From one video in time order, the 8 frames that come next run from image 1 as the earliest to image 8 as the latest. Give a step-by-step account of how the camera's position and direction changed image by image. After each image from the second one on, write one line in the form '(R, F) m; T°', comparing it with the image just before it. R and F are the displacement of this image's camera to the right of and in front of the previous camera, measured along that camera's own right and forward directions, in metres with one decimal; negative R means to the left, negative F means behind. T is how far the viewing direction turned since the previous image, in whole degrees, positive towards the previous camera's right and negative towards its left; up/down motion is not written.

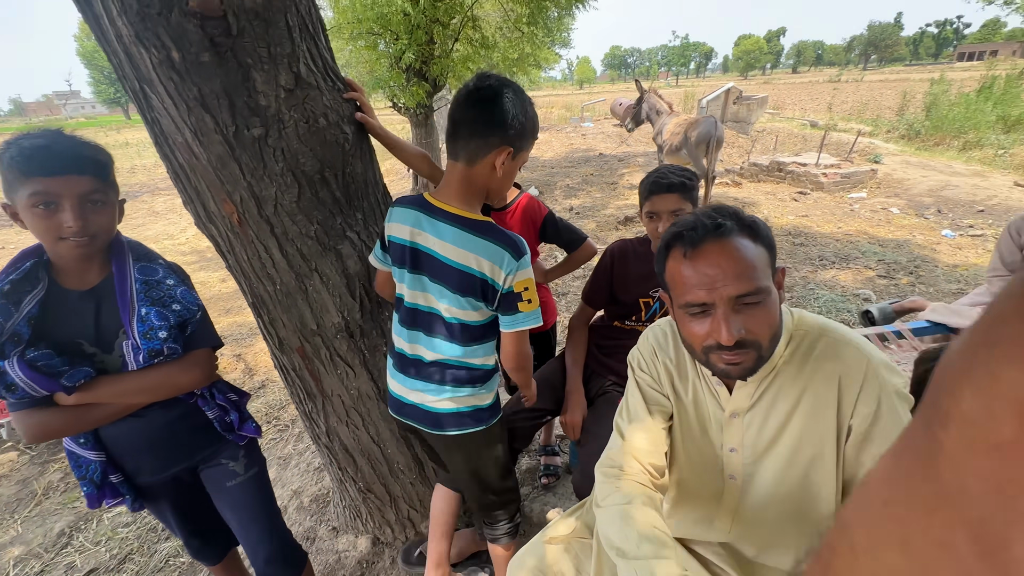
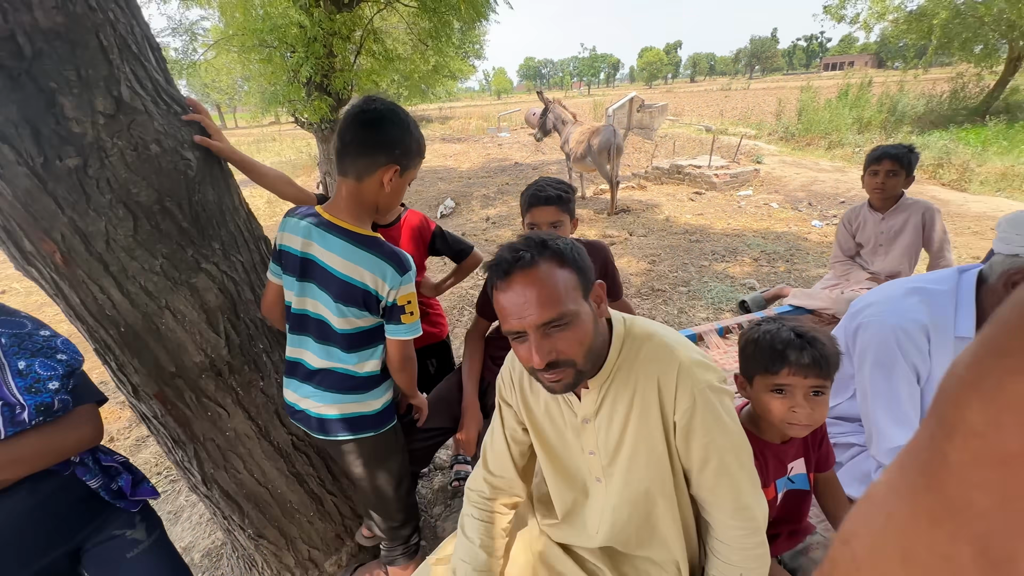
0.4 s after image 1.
(+0.1, 0.0) m; +9°
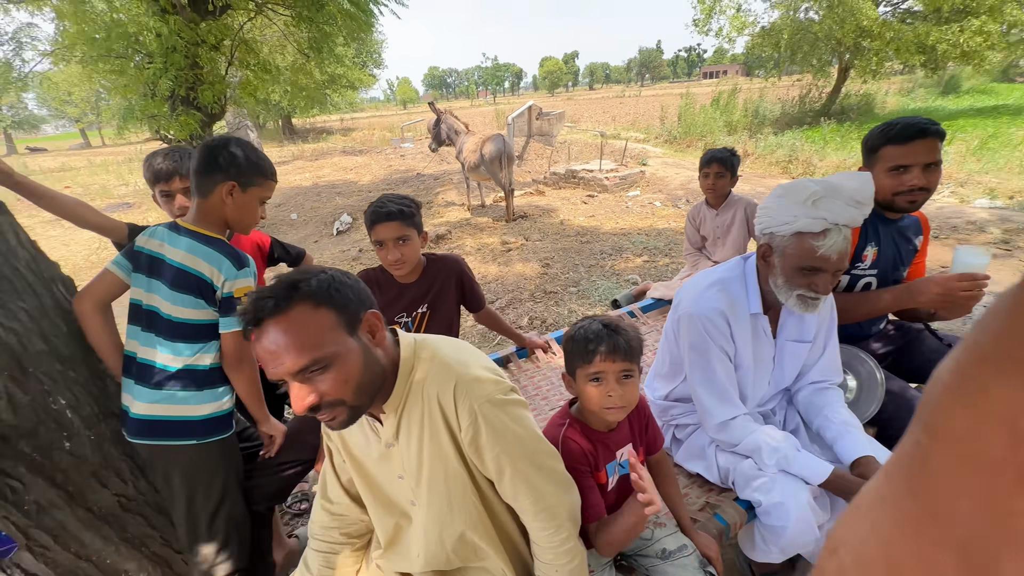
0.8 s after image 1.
(+0.2, 0.0) m; +10°
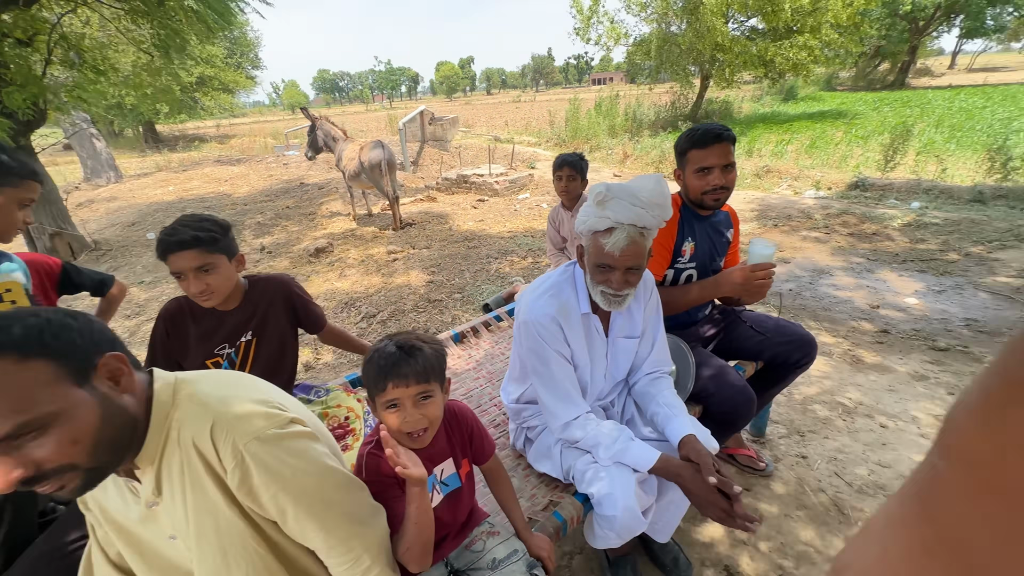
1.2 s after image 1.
(+0.2, 0.0) m; +11°
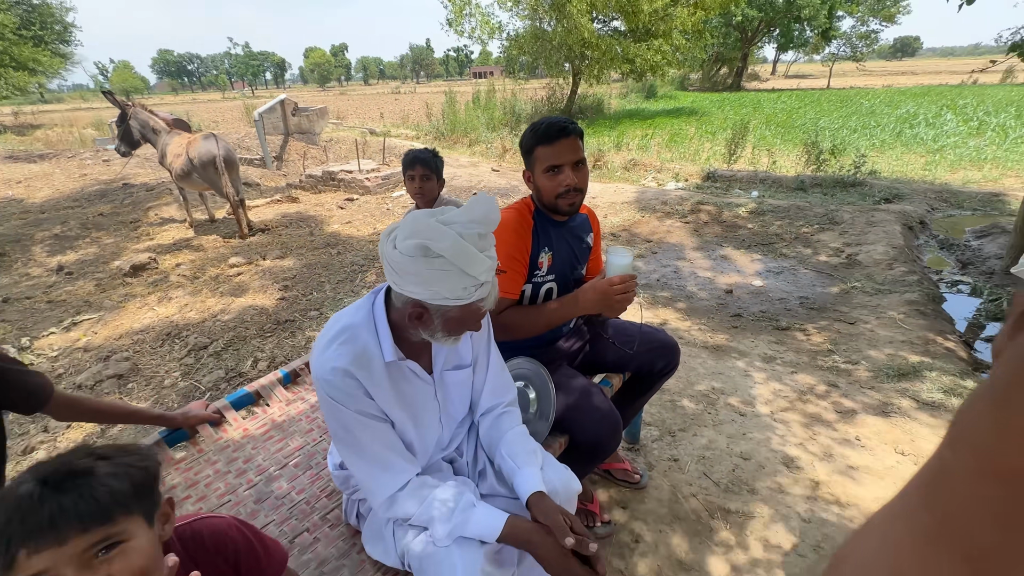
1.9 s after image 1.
(+0.2, +0.3) m; +13°
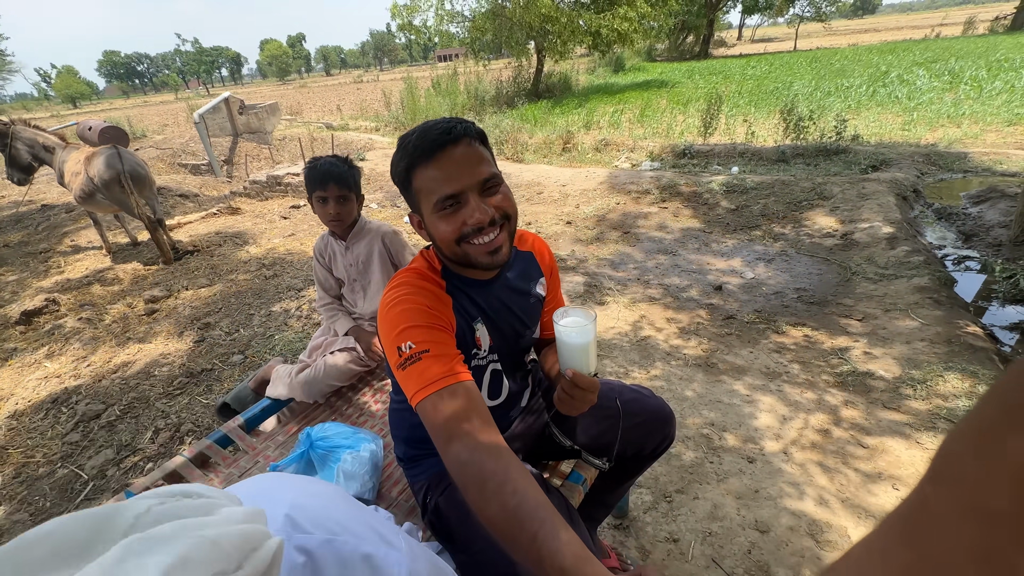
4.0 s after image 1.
(+0.2, +0.6) m; +2°
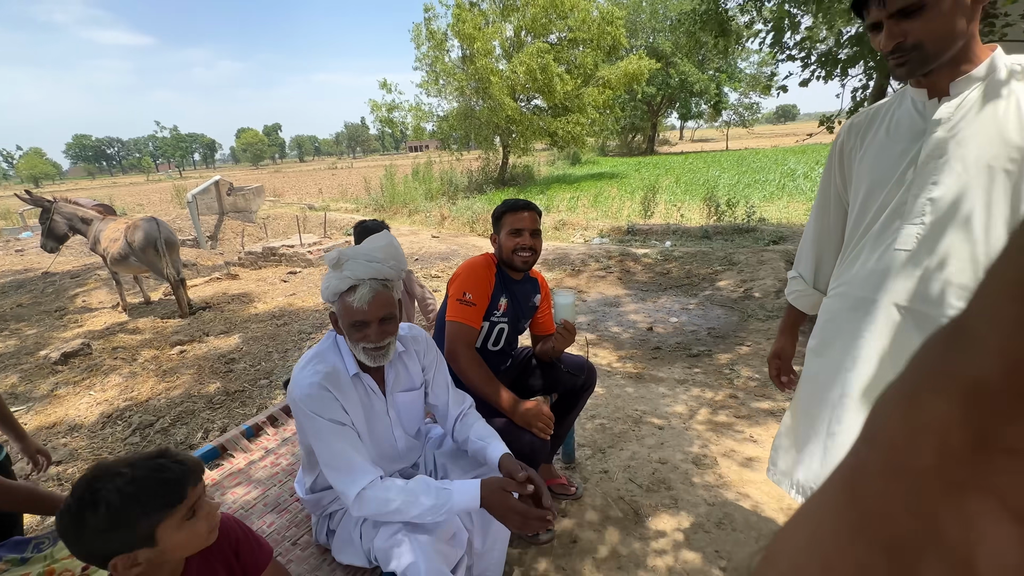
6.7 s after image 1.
(-0.1, -1.1) m; +4°
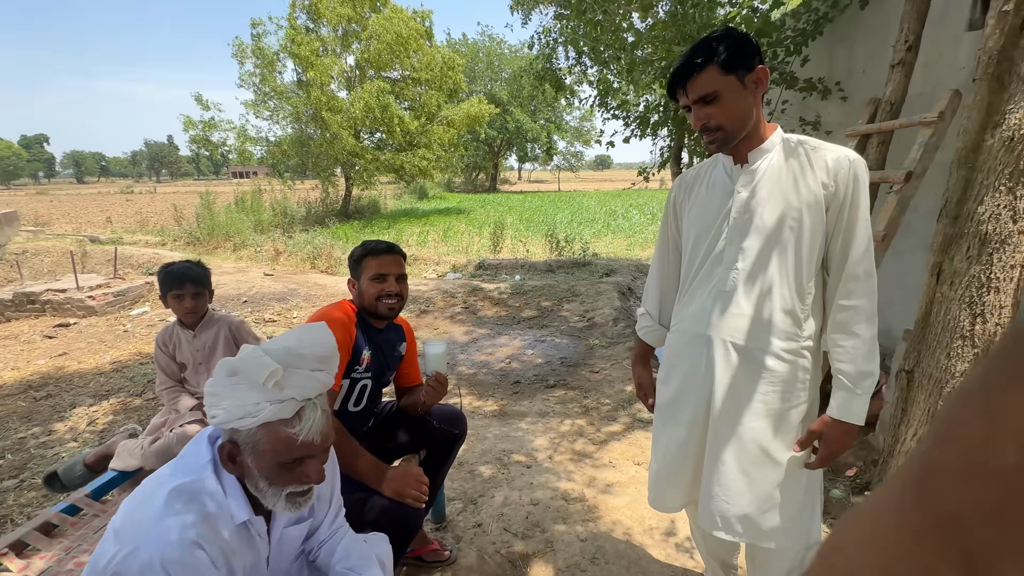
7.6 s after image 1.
(-0.1, +0.2) m; +18°
